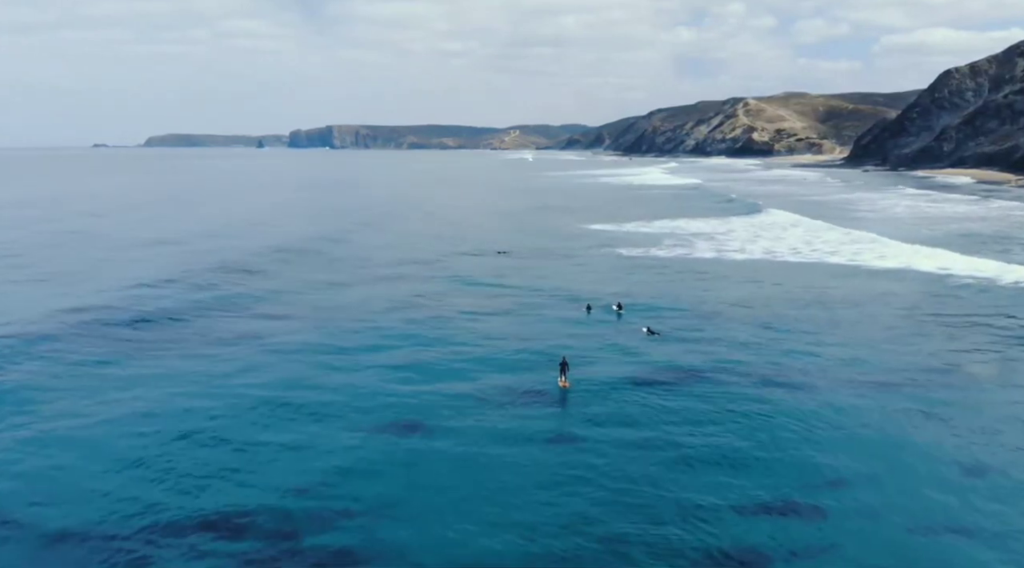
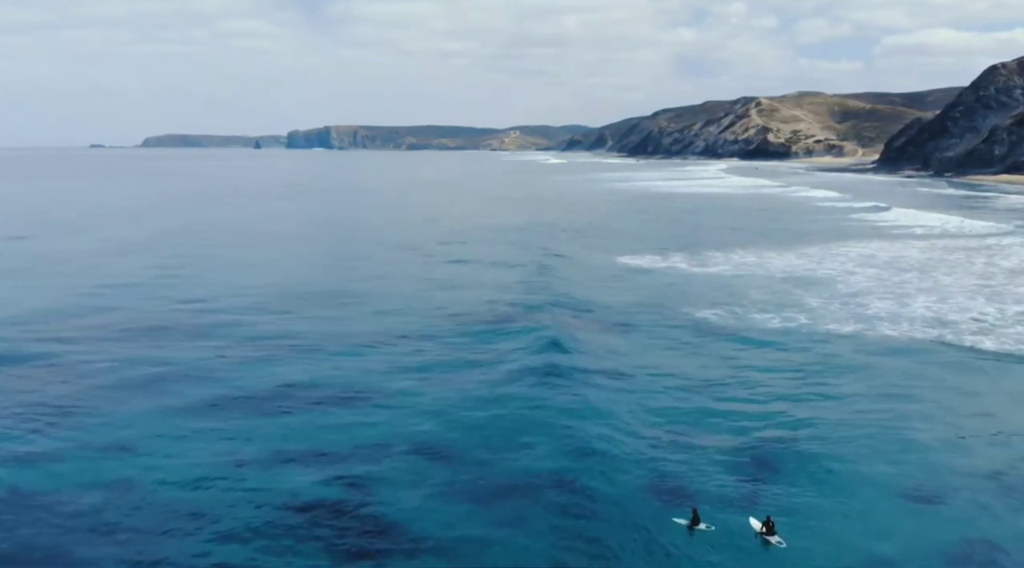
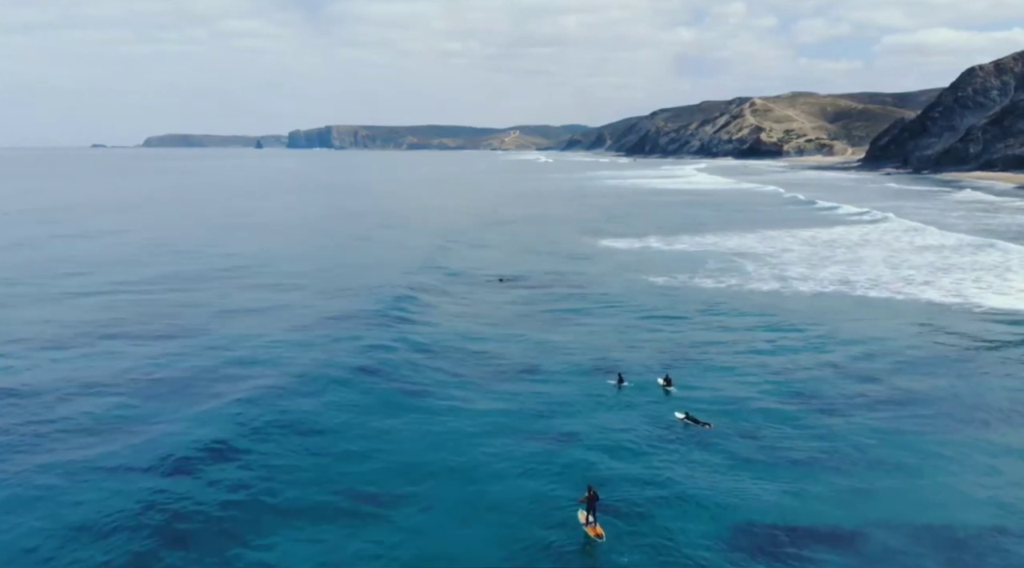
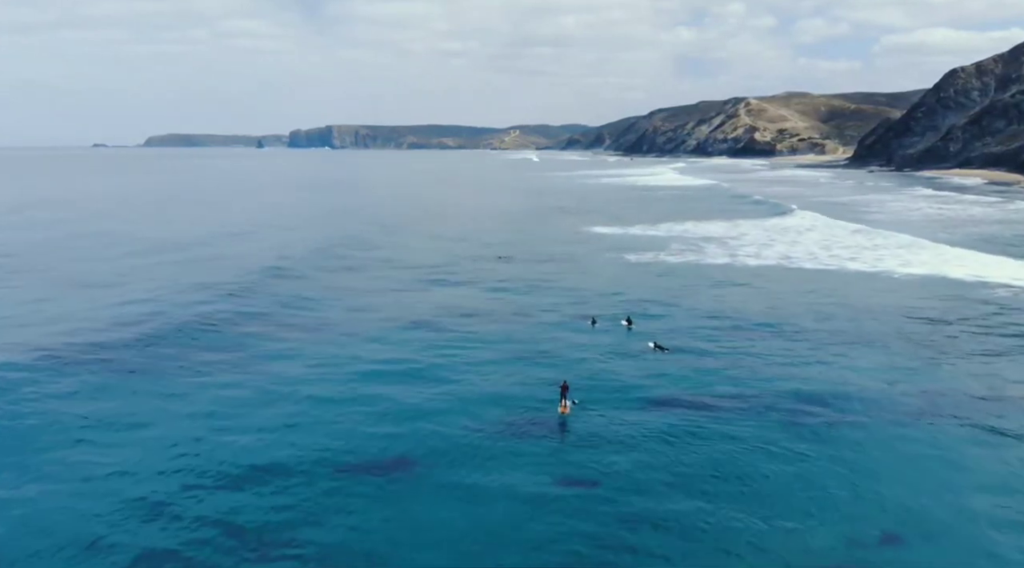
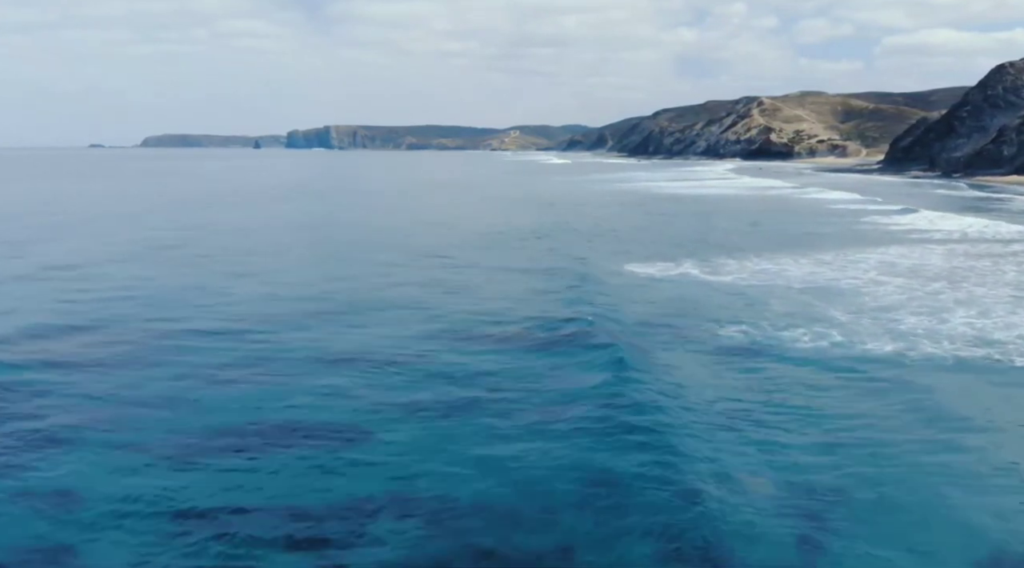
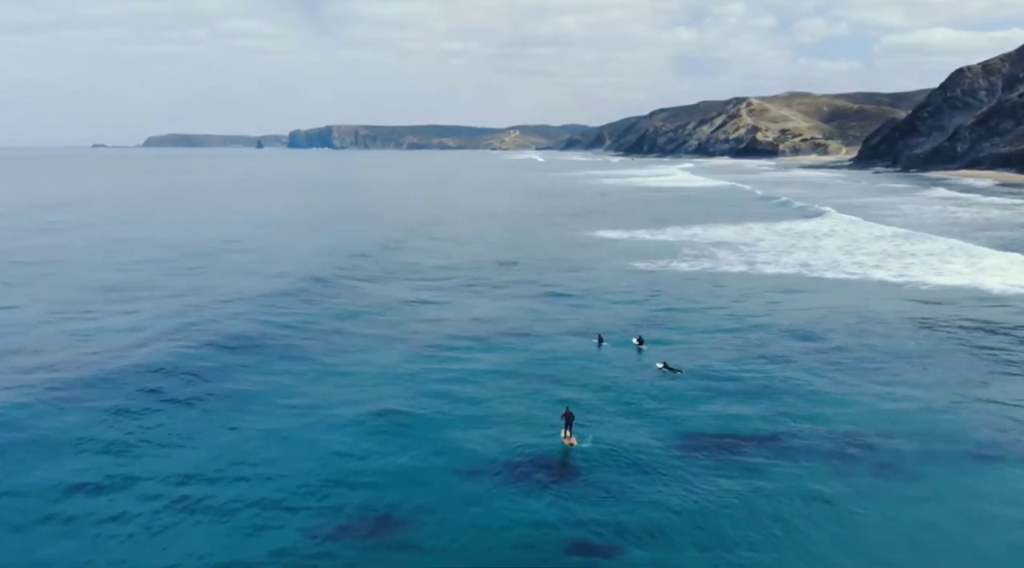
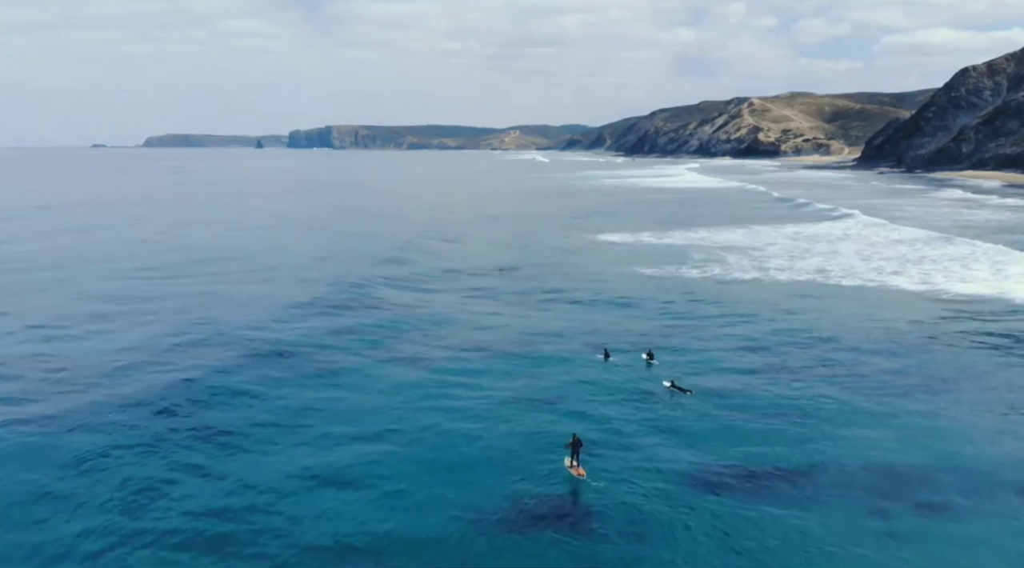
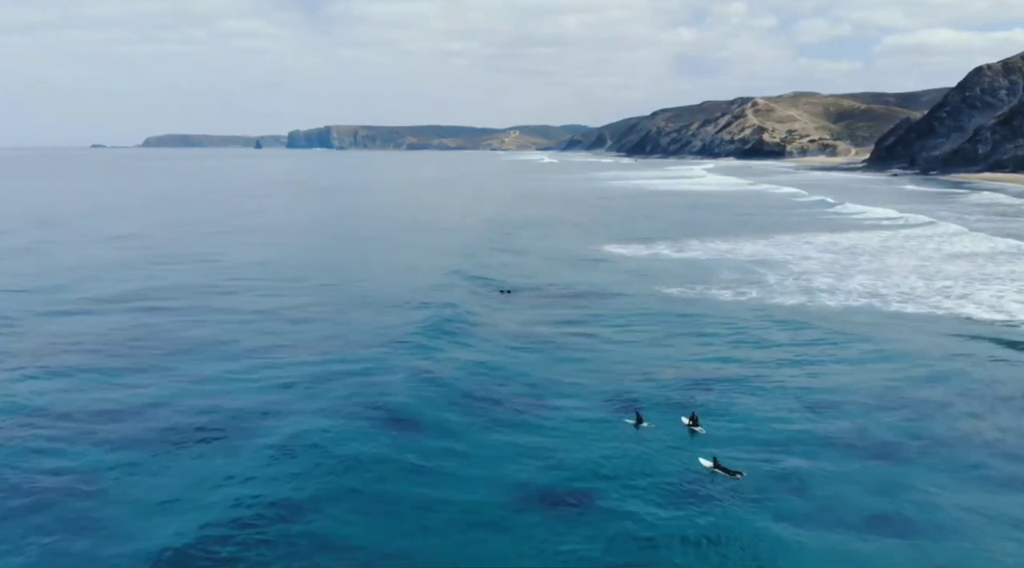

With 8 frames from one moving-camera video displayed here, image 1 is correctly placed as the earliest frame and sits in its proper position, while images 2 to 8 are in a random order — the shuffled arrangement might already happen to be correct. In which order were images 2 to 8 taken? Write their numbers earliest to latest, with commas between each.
4, 6, 7, 3, 8, 2, 5
